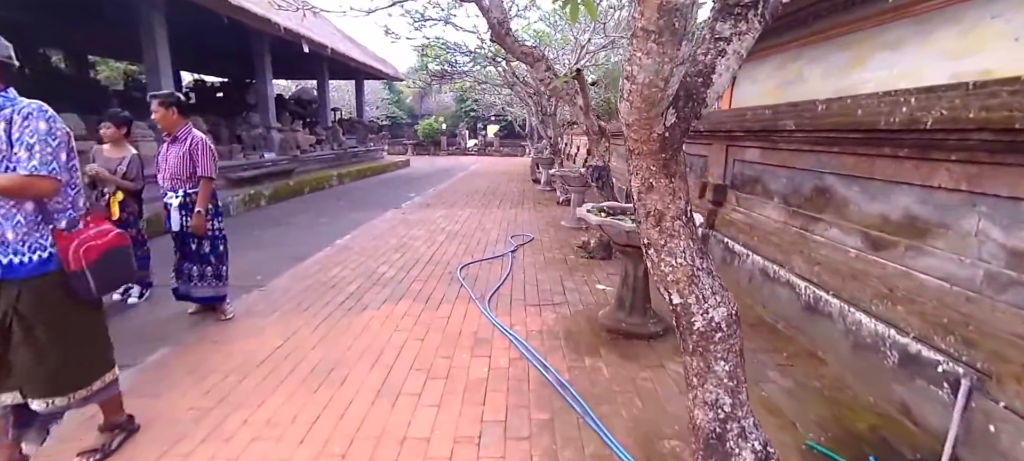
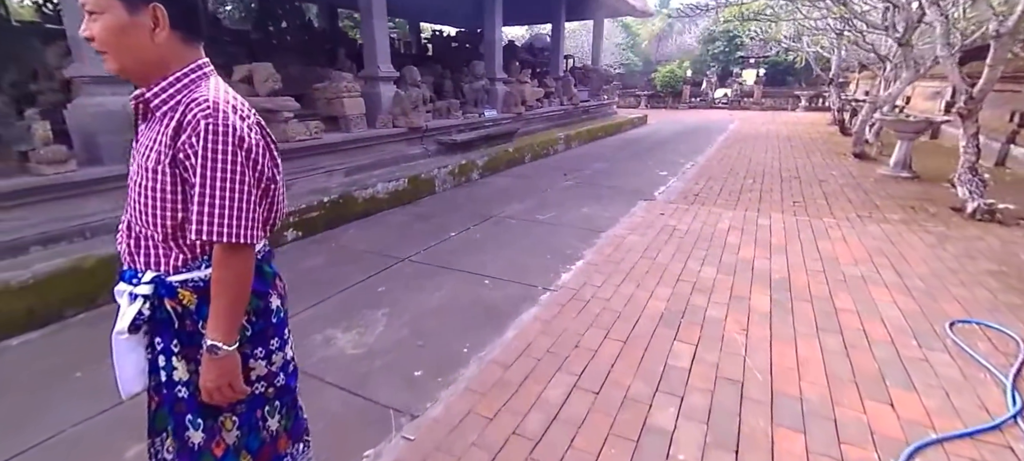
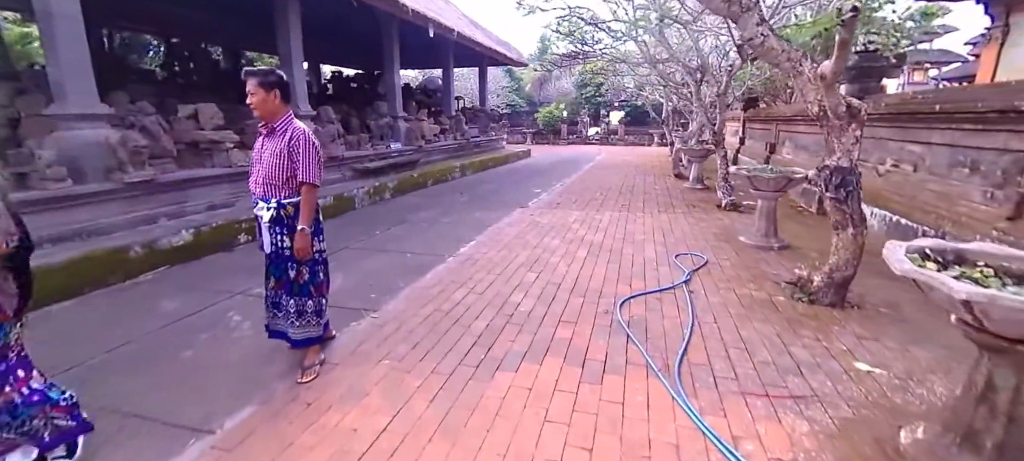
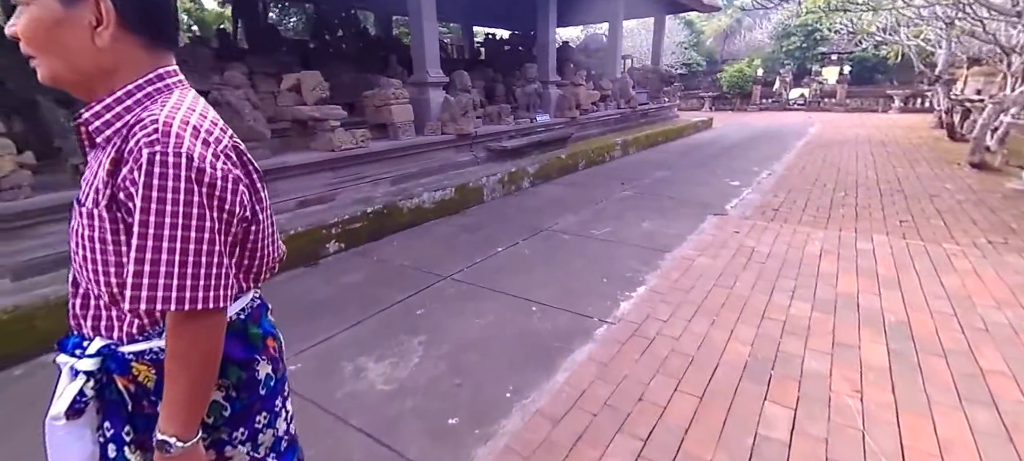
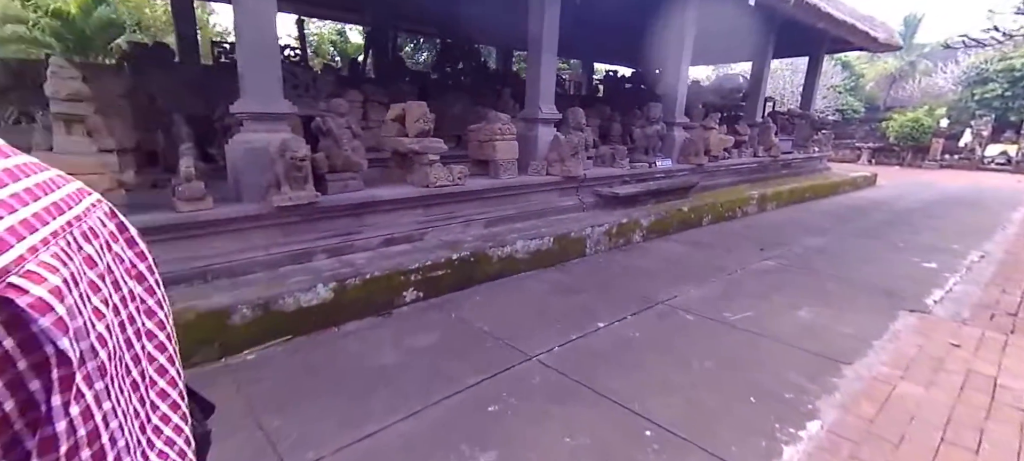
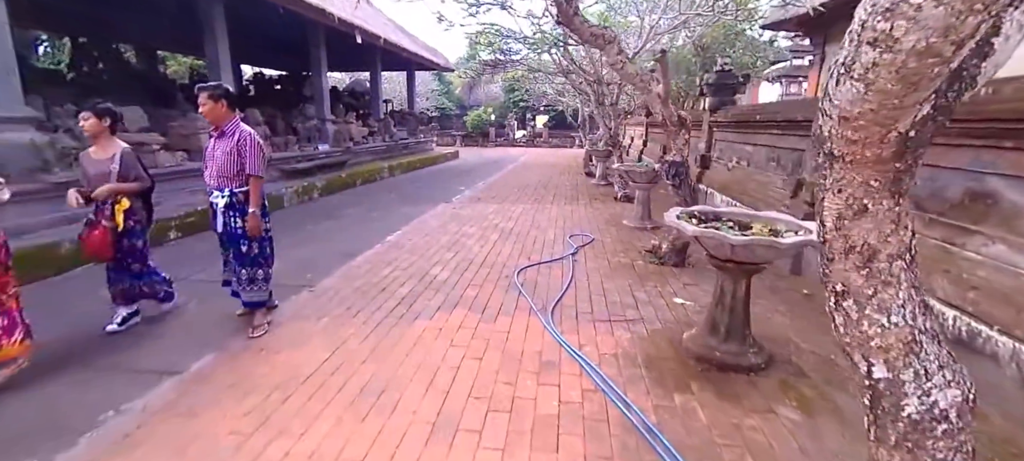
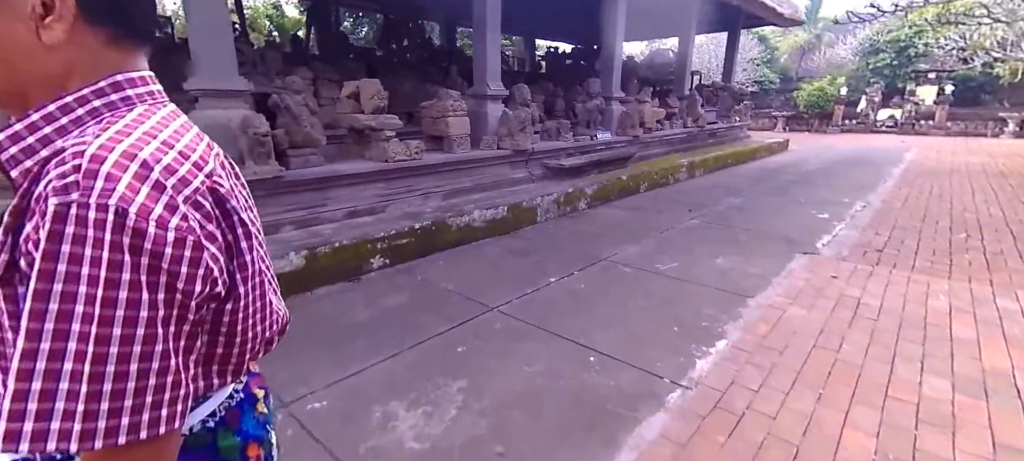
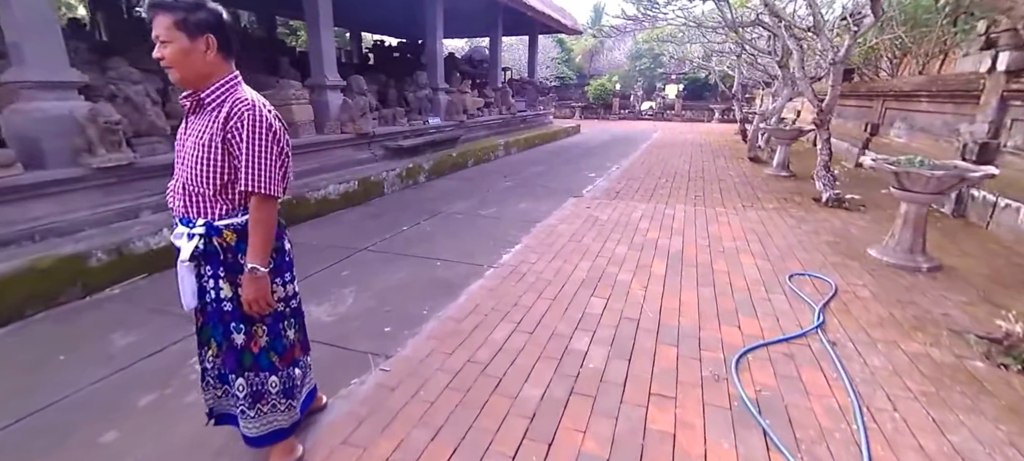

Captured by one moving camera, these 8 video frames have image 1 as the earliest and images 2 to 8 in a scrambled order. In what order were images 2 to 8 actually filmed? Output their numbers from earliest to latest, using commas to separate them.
6, 3, 8, 2, 4, 7, 5
